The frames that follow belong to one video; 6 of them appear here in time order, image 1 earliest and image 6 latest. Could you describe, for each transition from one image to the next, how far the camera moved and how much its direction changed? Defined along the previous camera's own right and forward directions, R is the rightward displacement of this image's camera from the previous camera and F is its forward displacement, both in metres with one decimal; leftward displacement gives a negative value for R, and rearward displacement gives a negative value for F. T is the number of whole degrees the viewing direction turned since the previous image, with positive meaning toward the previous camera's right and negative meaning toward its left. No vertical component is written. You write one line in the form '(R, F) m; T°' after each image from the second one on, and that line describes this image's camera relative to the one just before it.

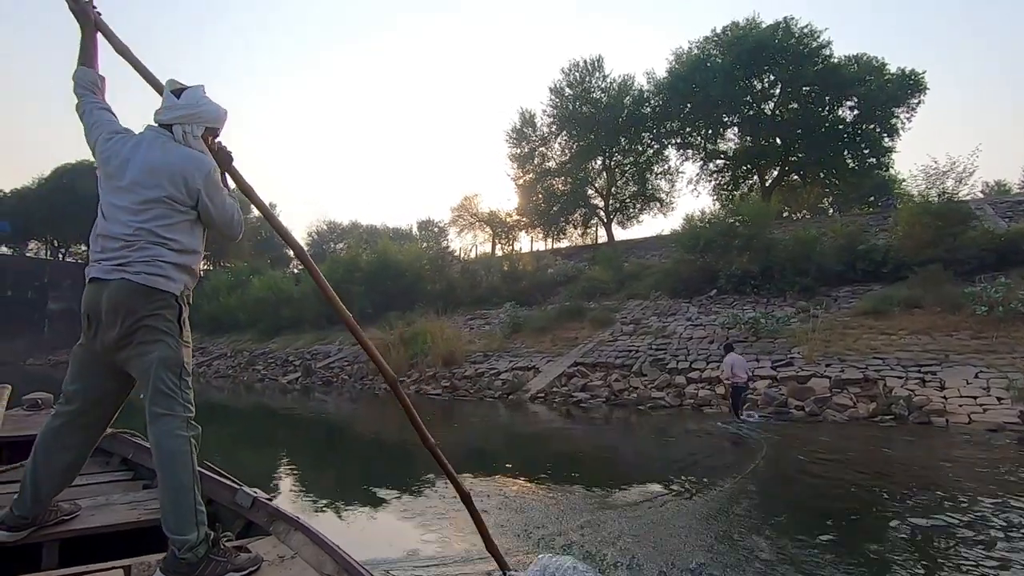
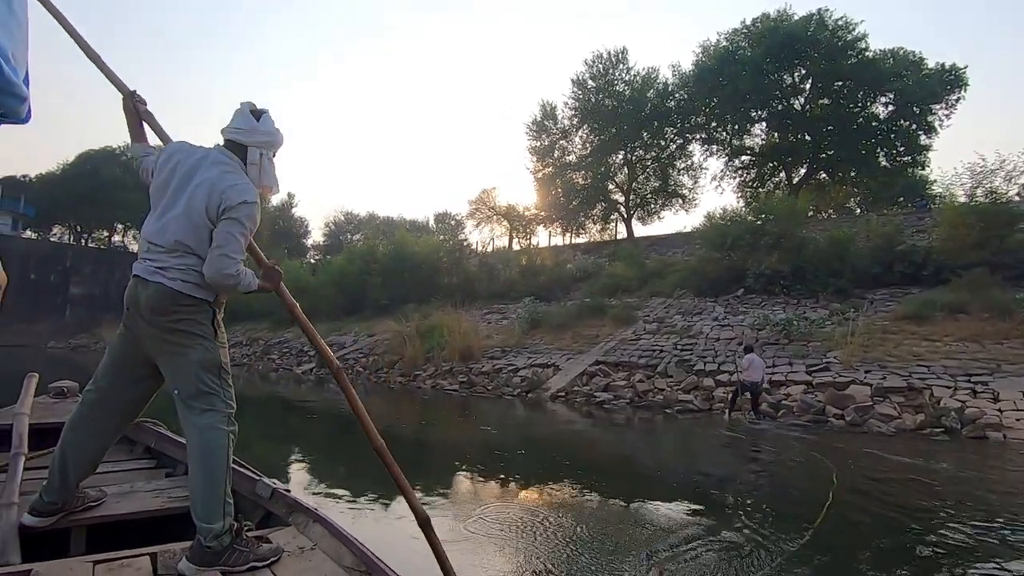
(-0.2, +0.5) m; -2°
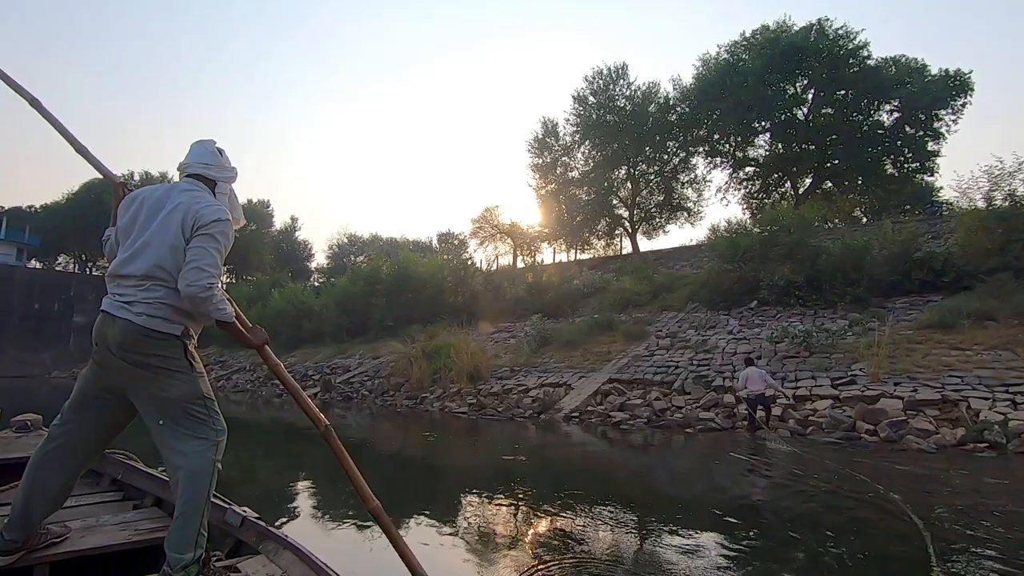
(-0.1, +0.4) m; 0°
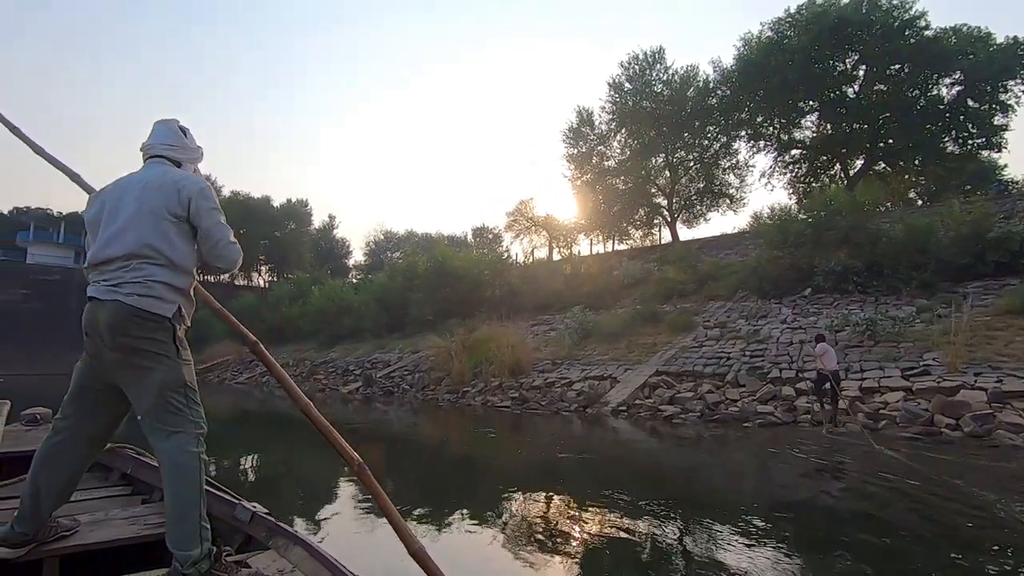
(-0.2, +0.4) m; -4°
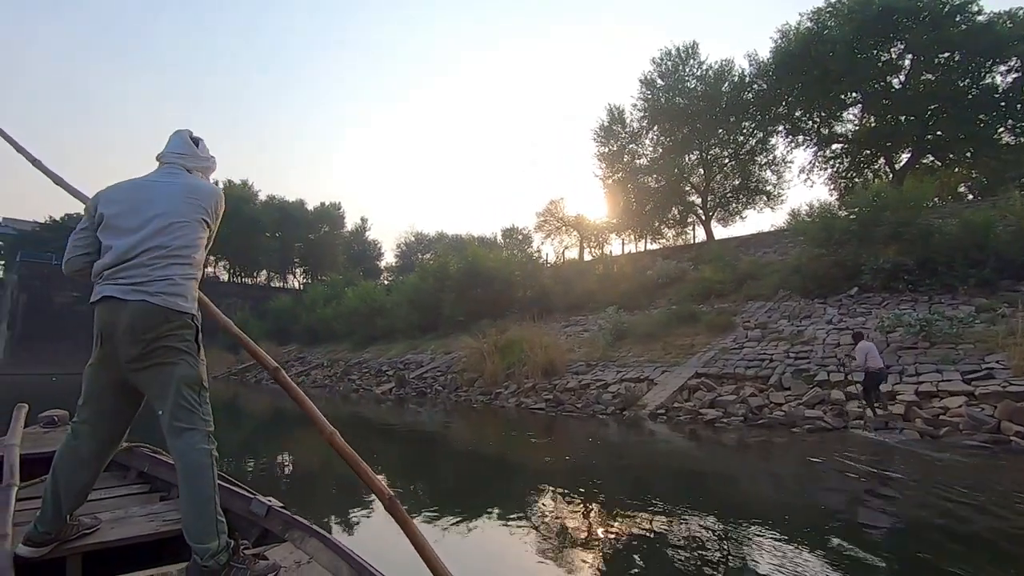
(-0.1, +0.2) m; -3°
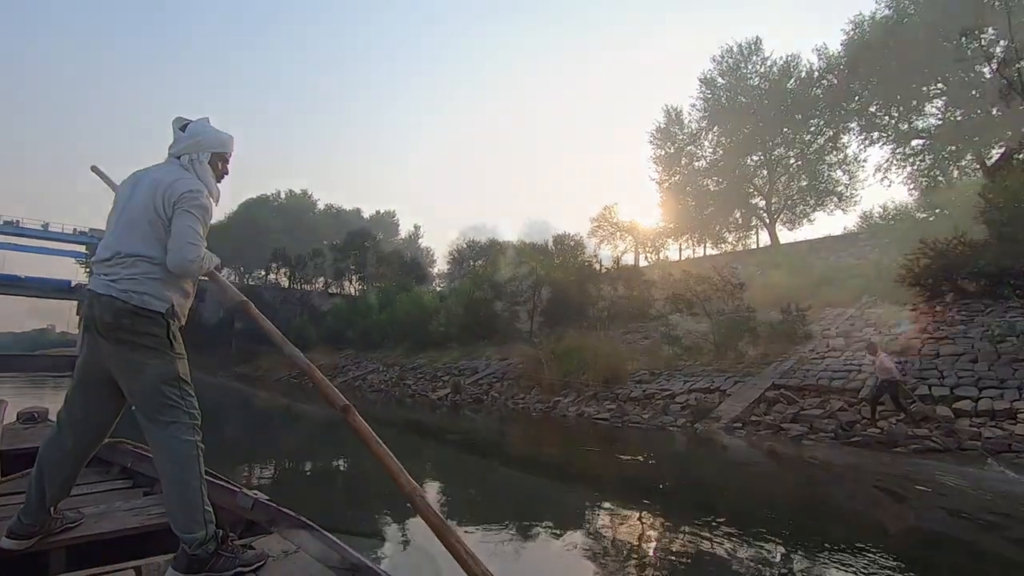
(-0.3, +0.5) m; -5°
